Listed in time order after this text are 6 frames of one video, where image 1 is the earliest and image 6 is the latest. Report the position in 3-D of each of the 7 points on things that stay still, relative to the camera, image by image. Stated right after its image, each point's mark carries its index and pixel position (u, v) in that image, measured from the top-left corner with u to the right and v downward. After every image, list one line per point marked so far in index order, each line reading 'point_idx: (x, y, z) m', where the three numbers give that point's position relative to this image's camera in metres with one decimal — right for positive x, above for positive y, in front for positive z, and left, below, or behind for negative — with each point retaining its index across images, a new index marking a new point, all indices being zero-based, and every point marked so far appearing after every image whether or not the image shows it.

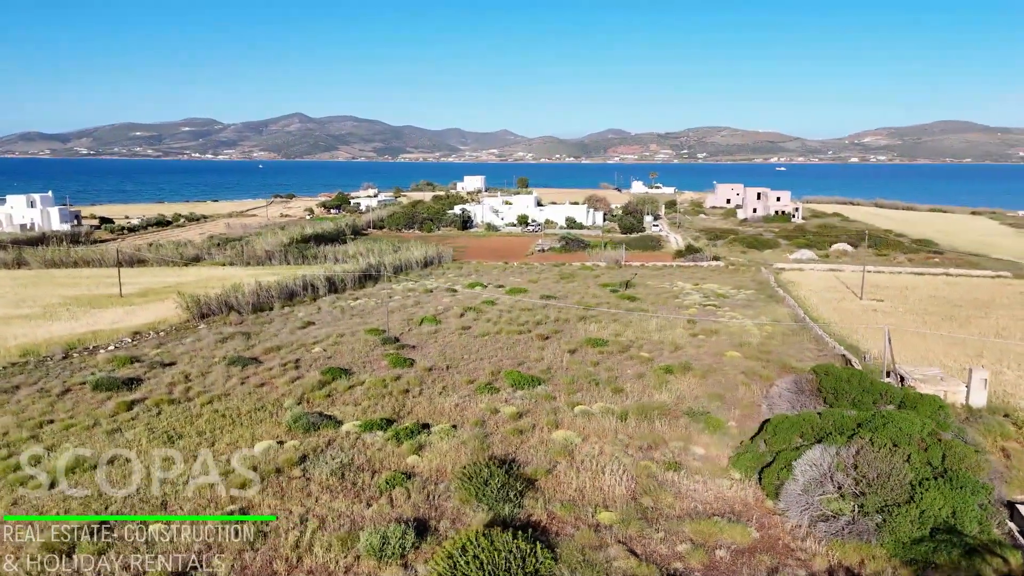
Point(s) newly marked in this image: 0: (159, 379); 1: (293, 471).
0: (-8.4, -2.2, +17.0) m
1: (-3.6, -3.1, +11.7) m
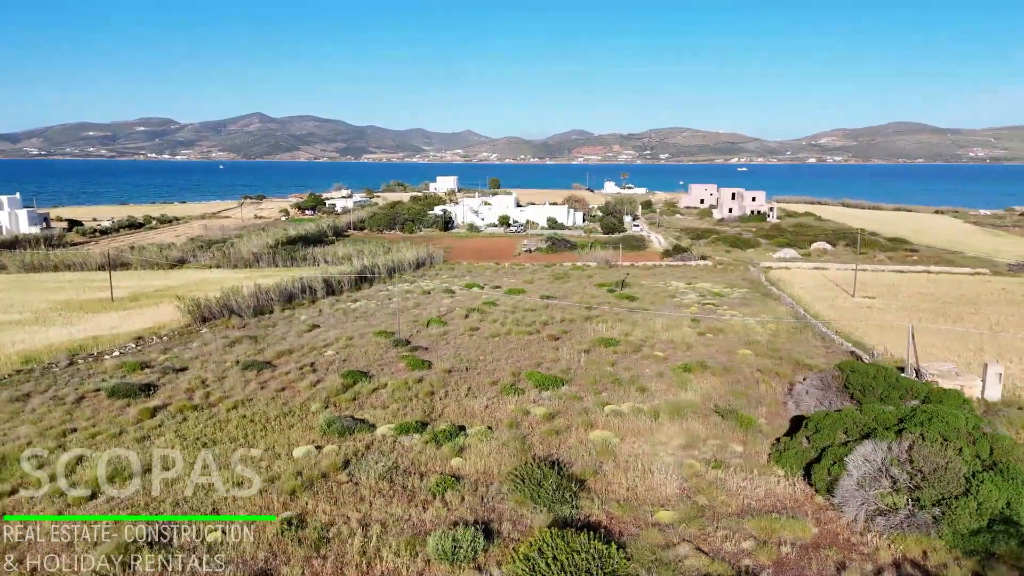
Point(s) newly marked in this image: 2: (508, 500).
0: (-7.9, -2.3, +16.6) m
1: (-2.8, -3.1, +11.6) m
2: (0.0, -3.2, +10.8) m
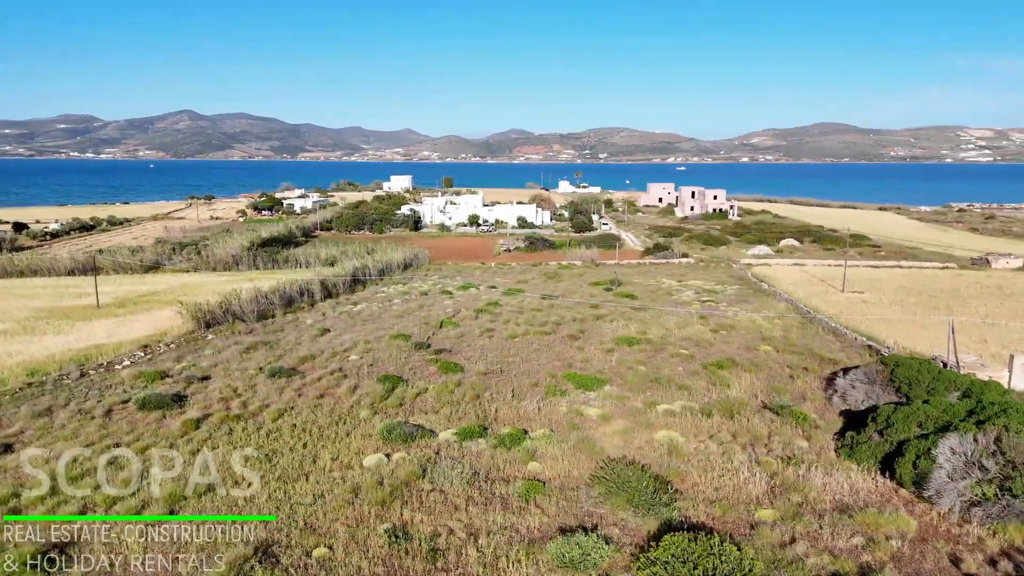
0: (-6.8, -2.4, +15.9) m
1: (-1.4, -3.2, +11.2) m
2: (+1.4, -3.2, +10.7) m
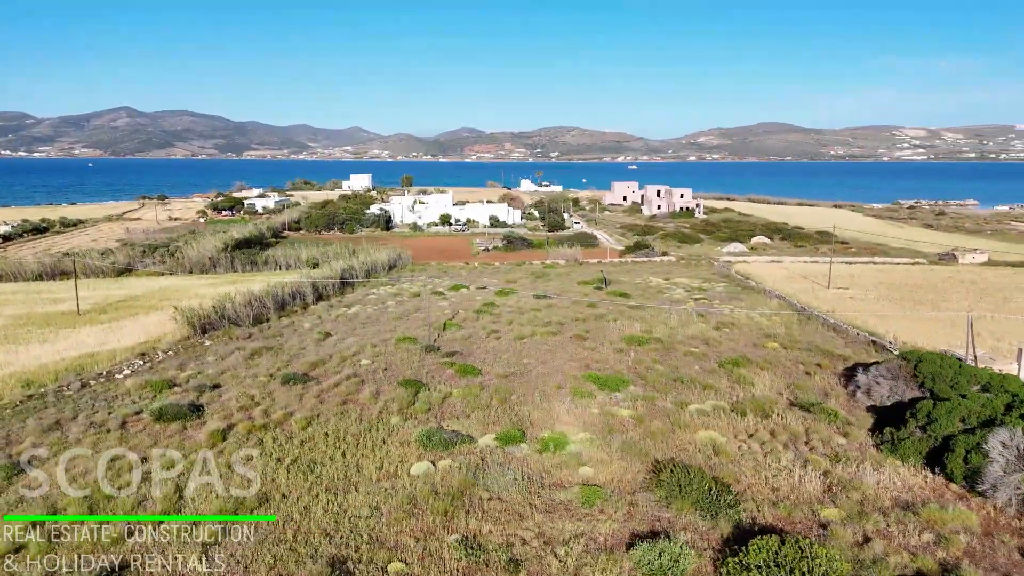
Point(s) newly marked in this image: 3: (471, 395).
0: (-6.2, -2.5, +15.3) m
1: (-0.5, -3.2, +10.9) m
2: (+2.3, -3.2, +10.6) m
3: (-0.9, -2.4, +16.0) m
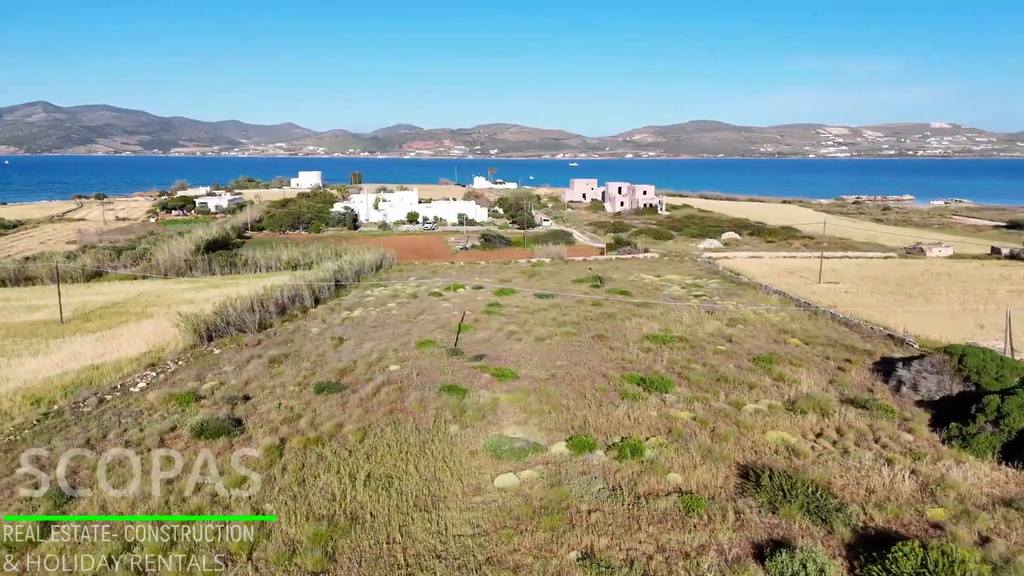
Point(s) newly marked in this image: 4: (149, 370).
0: (-5.0, -2.6, +14.4) m
1: (+0.9, -3.3, +10.5) m
2: (+3.8, -3.2, +10.3) m
3: (+0.2, -2.5, +15.5) m
4: (-9.3, -2.1, +18.0) m
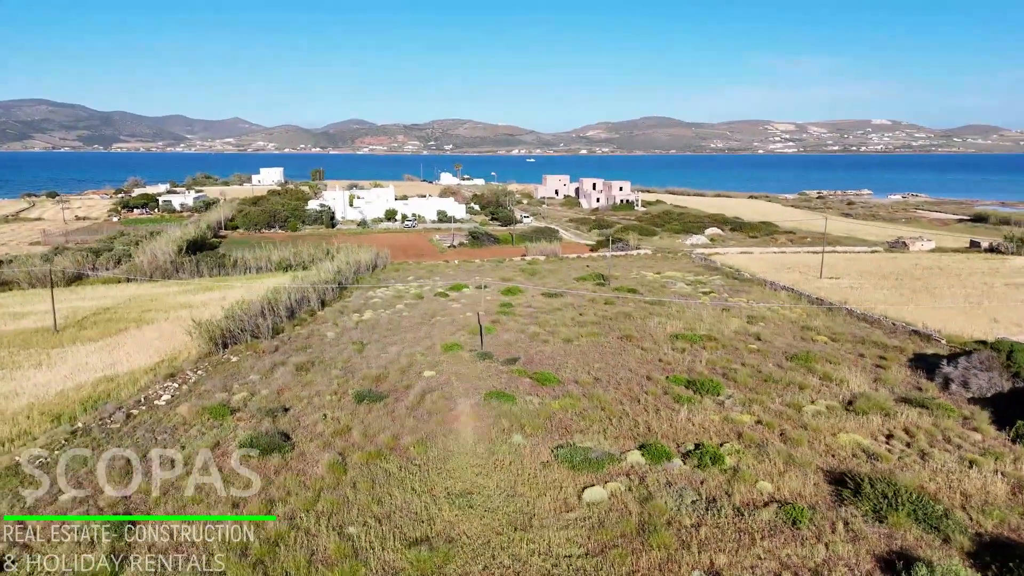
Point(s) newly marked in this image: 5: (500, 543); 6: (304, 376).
0: (-3.8, -2.7, +13.6) m
1: (+2.3, -3.3, +10.1) m
2: (+5.3, -3.3, +10.0) m
3: (+1.3, -2.5, +15.0) m
4: (-8.3, -2.2, +17.0) m
5: (-0.2, -3.4, +9.5) m
6: (-5.2, -2.2, +17.4) m
